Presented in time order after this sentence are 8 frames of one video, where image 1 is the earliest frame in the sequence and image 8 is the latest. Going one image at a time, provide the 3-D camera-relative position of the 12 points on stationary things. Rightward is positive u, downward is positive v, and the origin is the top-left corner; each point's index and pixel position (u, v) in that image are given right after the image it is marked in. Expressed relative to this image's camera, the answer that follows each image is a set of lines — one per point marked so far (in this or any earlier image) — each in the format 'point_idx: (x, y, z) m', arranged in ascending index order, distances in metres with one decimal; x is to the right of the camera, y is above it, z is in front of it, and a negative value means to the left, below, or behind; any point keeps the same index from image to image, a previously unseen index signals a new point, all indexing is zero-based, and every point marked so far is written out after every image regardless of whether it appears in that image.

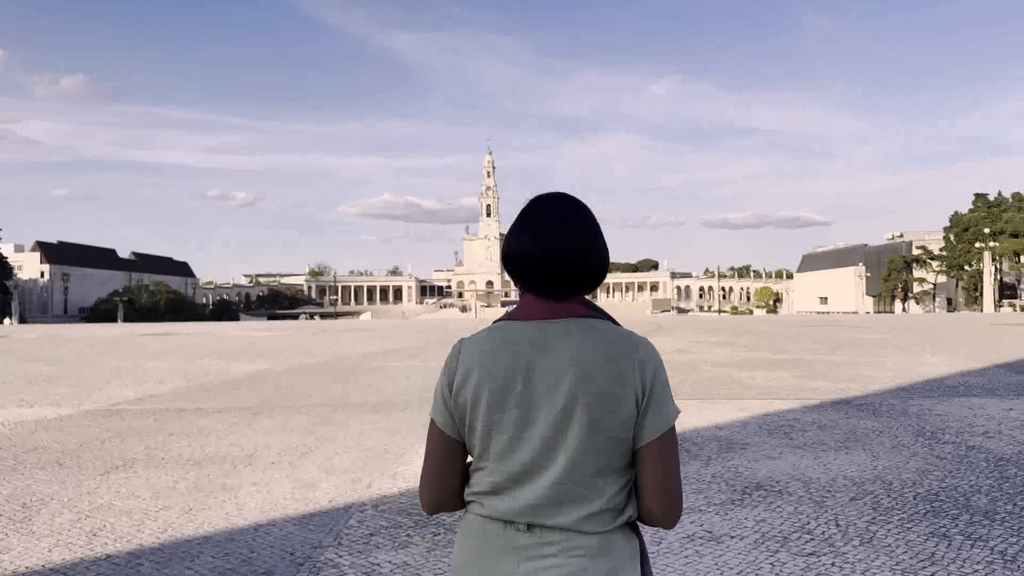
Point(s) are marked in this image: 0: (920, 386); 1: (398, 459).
0: (+6.5, -1.6, +11.5) m
1: (-1.3, -1.9, +8.1) m
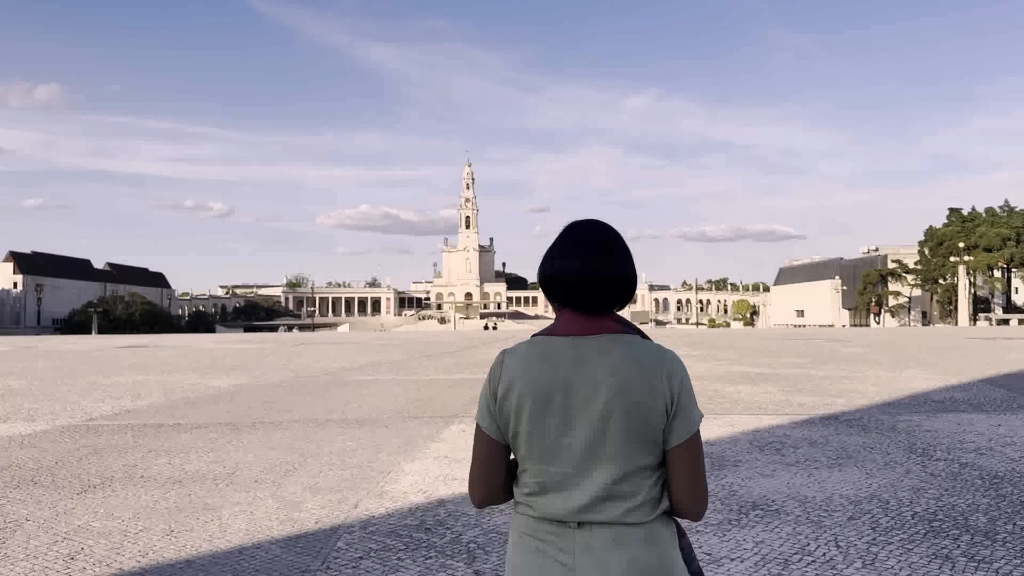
0: (+6.3, -1.8, +11.6) m
1: (-1.4, -2.1, +7.9) m
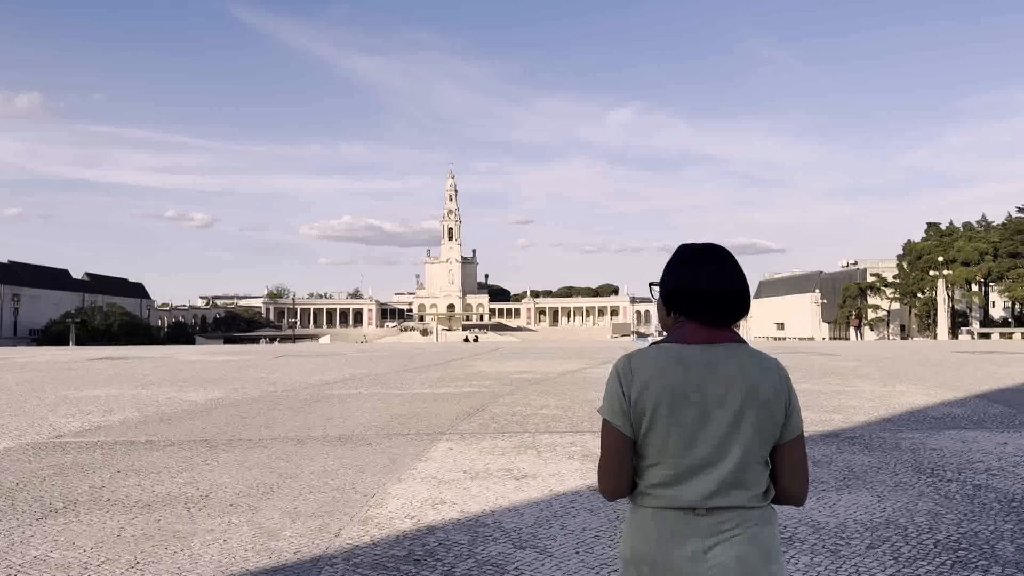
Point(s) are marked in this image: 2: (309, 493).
0: (+6.1, -2.0, +11.3) m
1: (-1.5, -2.2, +7.4) m
2: (-2.2, -2.2, +7.9) m
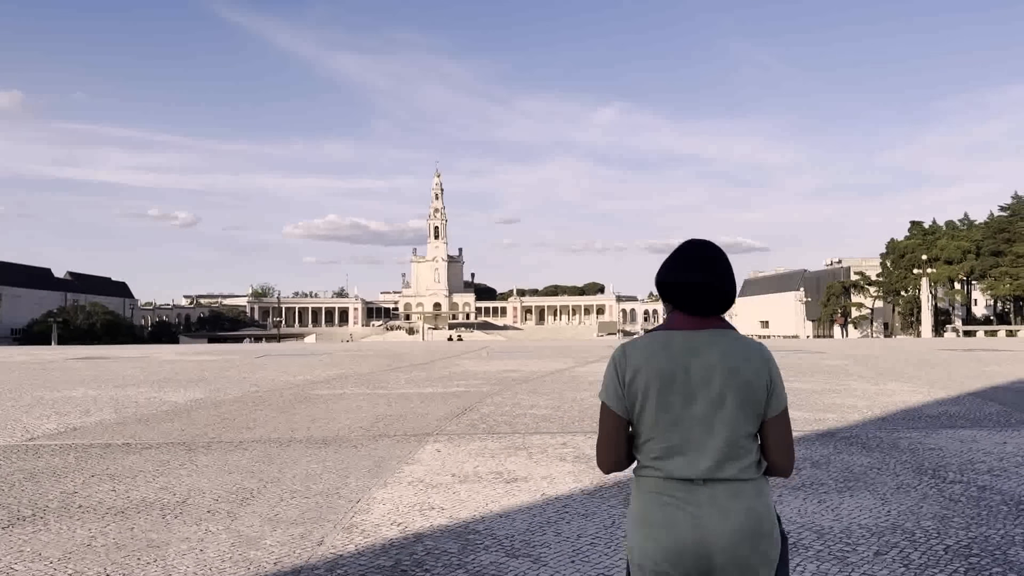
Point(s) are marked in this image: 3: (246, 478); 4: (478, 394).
0: (+6.0, -2.0, +11.1) m
1: (-1.6, -2.2, +7.1) m
2: (-2.3, -2.2, +7.6) m
3: (-3.2, -2.3, +8.7) m
4: (-0.7, -2.3, +15.4) m
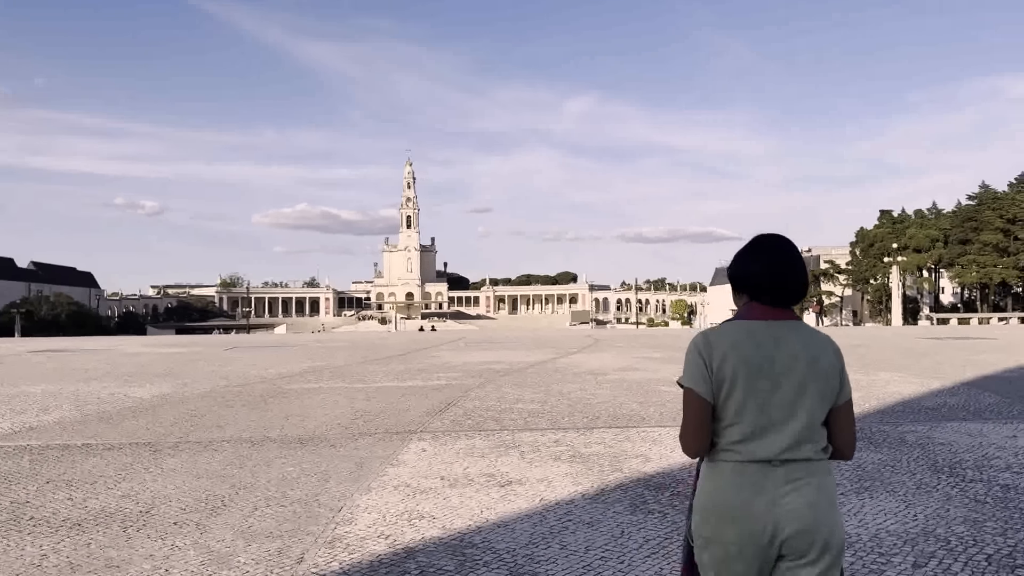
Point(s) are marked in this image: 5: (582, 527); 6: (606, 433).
0: (+5.8, -1.8, +10.8) m
1: (-1.6, -2.1, +6.5) m
2: (-2.4, -2.1, +6.9) m
3: (-3.3, -2.2, +8.0) m
4: (-1.1, -2.0, +14.8) m
5: (+0.6, -2.0, +6.0) m
6: (+1.3, -1.9, +9.7) m
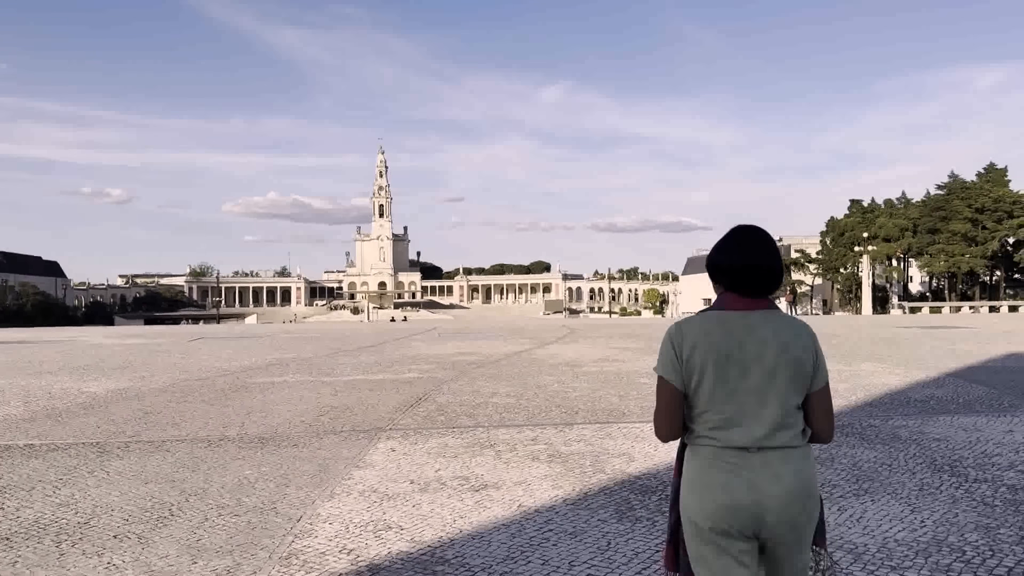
0: (+5.4, -1.7, +10.4) m
1: (-1.8, -2.0, +5.9) m
2: (-2.6, -2.0, +6.3) m
3: (-3.5, -2.0, +7.3) m
4: (-1.6, -1.8, +14.3) m
5: (+0.4, -1.9, +5.4) m
6: (+1.0, -1.8, +9.2) m
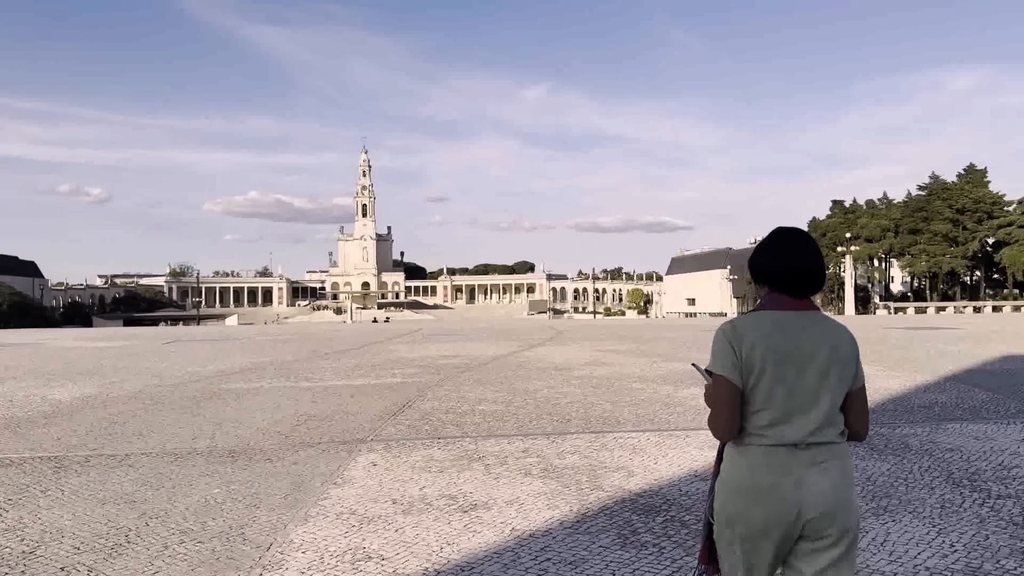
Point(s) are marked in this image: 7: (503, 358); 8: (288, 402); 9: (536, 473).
0: (+5.3, -1.7, +10.0) m
1: (-1.8, -2.0, +5.3) m
2: (-2.6, -2.0, +5.7) m
3: (-3.6, -2.1, +6.7) m
4: (-1.8, -1.8, +13.7) m
5: (+0.4, -1.9, +4.9) m
6: (+0.8, -1.8, +8.7) m
7: (-0.3, -1.8, +19.0) m
8: (-3.8, -1.9, +12.3) m
9: (+0.2, -1.9, +7.3) m
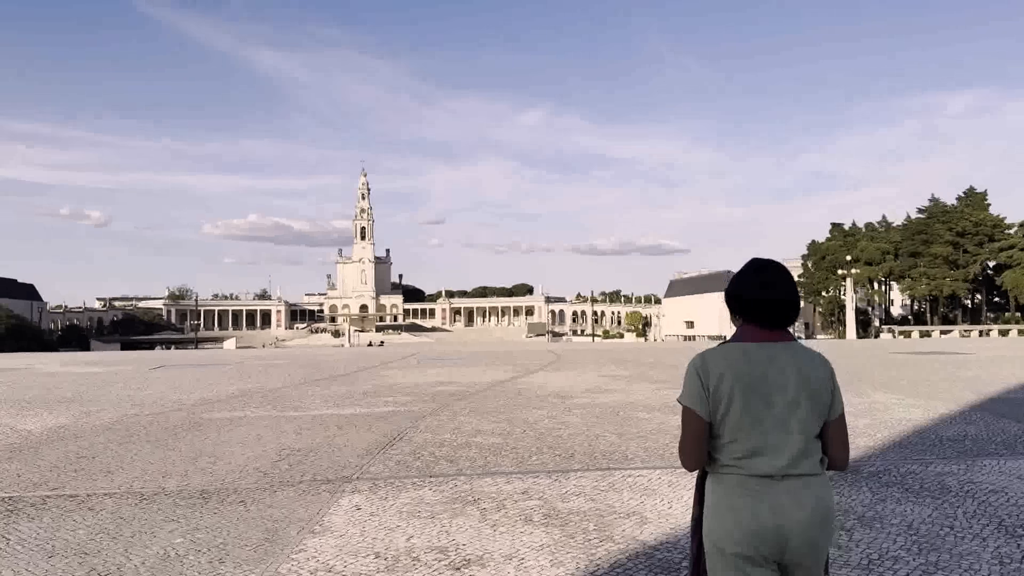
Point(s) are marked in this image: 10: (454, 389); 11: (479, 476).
0: (+5.2, -2.0, +9.3) m
1: (-1.8, -2.2, +4.6) m
2: (-2.6, -2.2, +5.0) m
3: (-3.6, -2.3, +6.0) m
4: (-1.8, -2.3, +12.9) m
5: (+0.3, -2.1, +4.2) m
6: (+0.8, -2.1, +7.9) m
7: (-0.3, -2.4, +18.3) m
8: (-3.8, -2.3, +11.5) m
9: (+0.2, -2.1, +6.6) m
10: (-1.4, -2.4, +17.3) m
11: (-0.4, -2.1, +8.3) m
